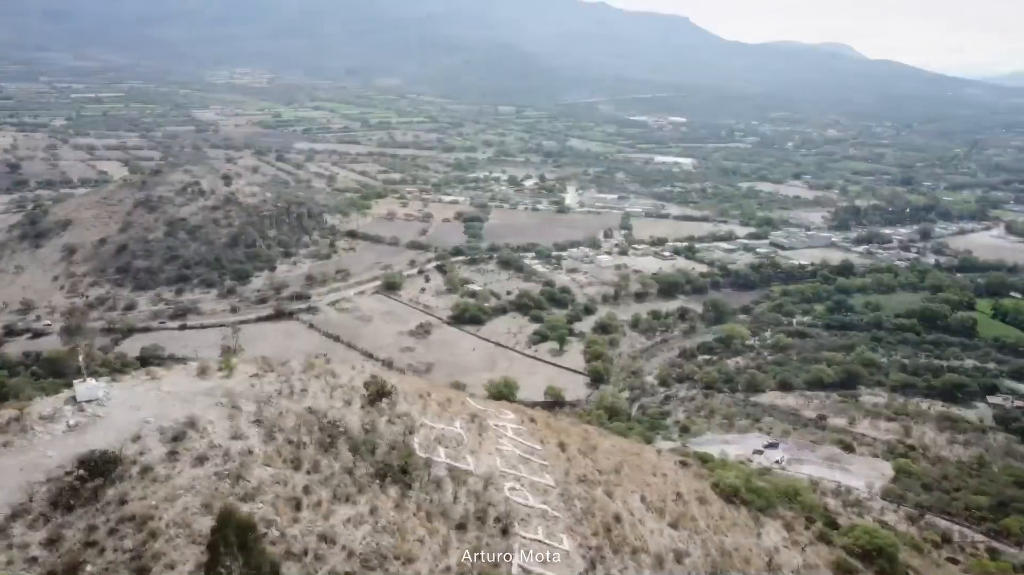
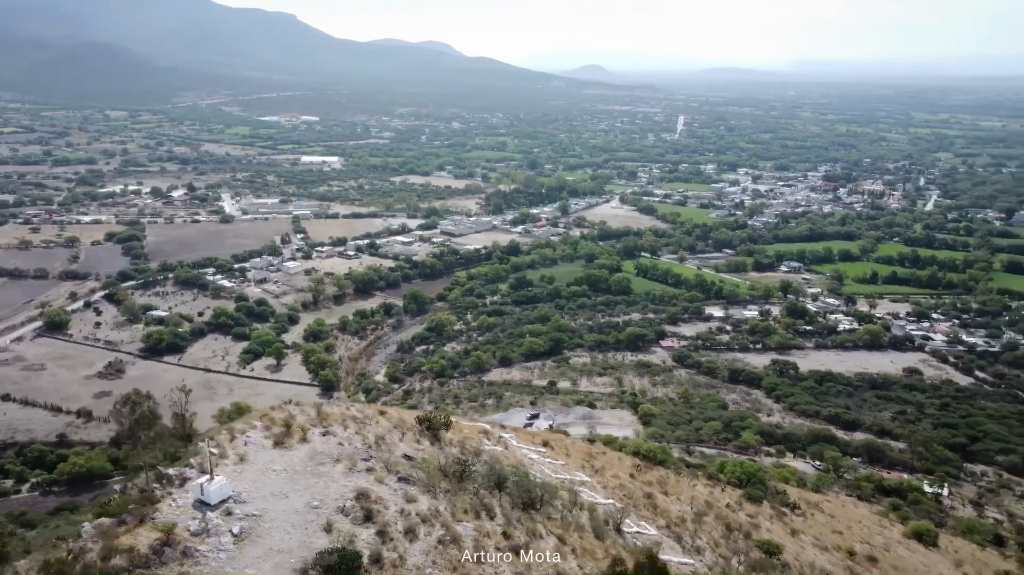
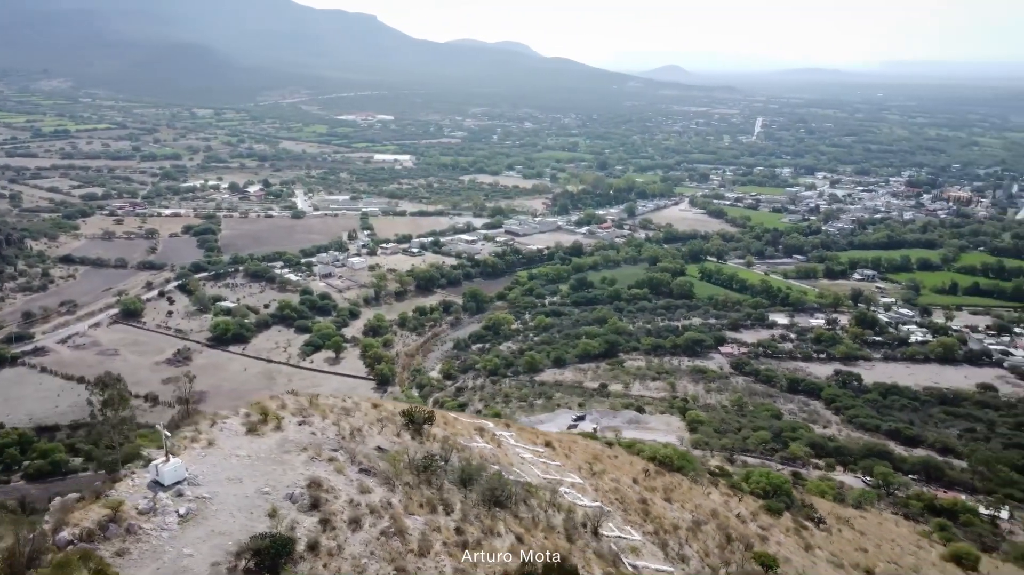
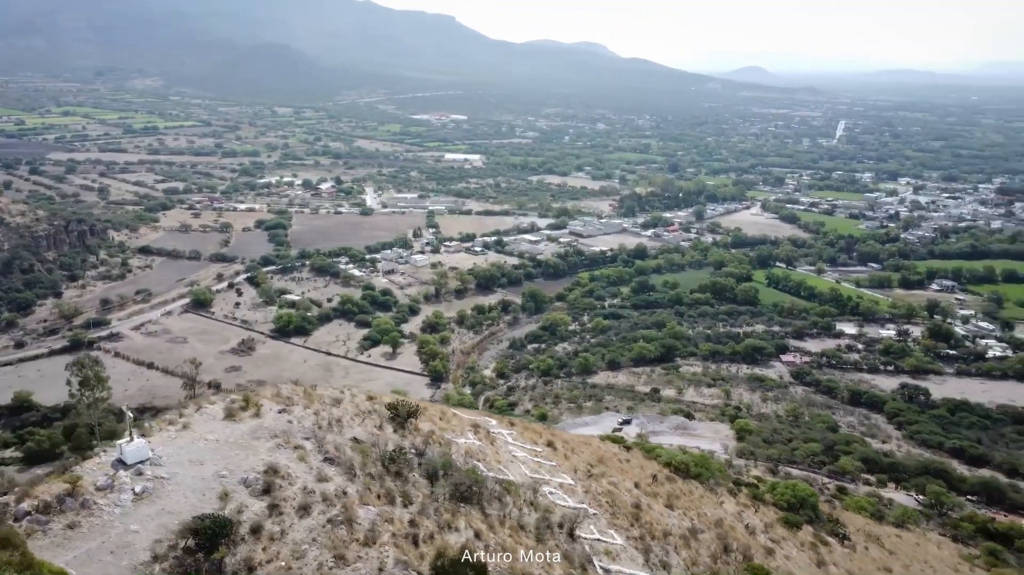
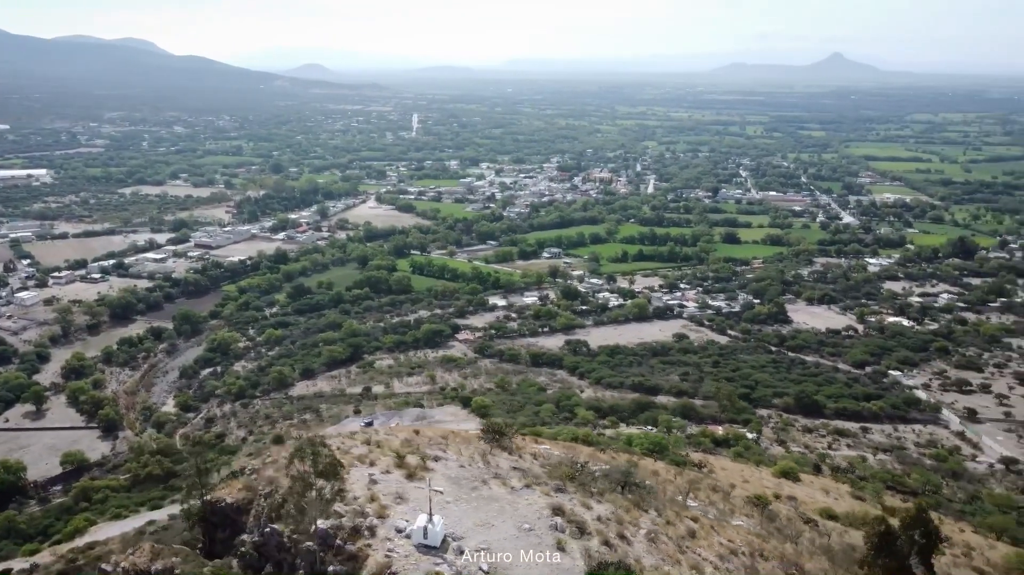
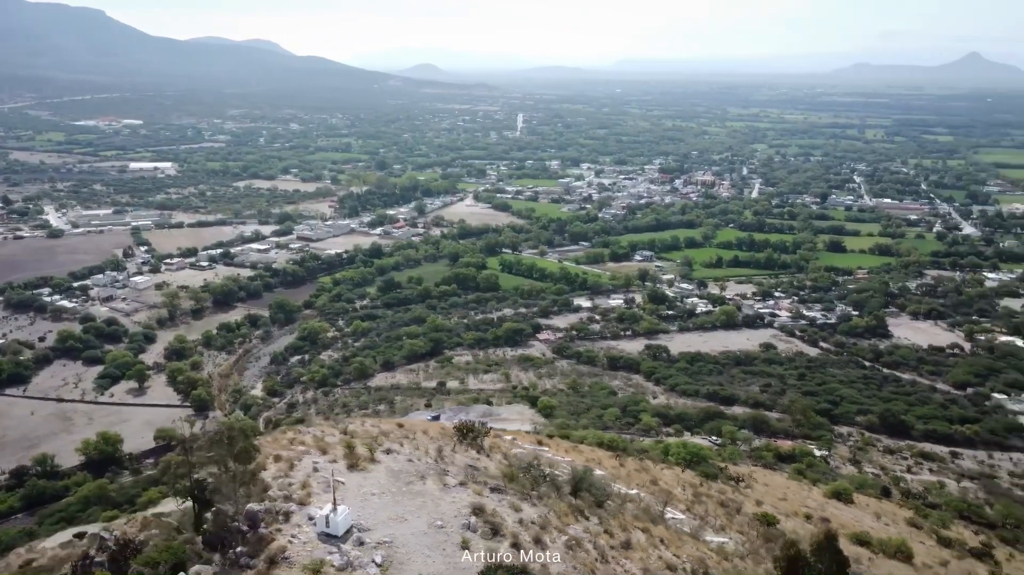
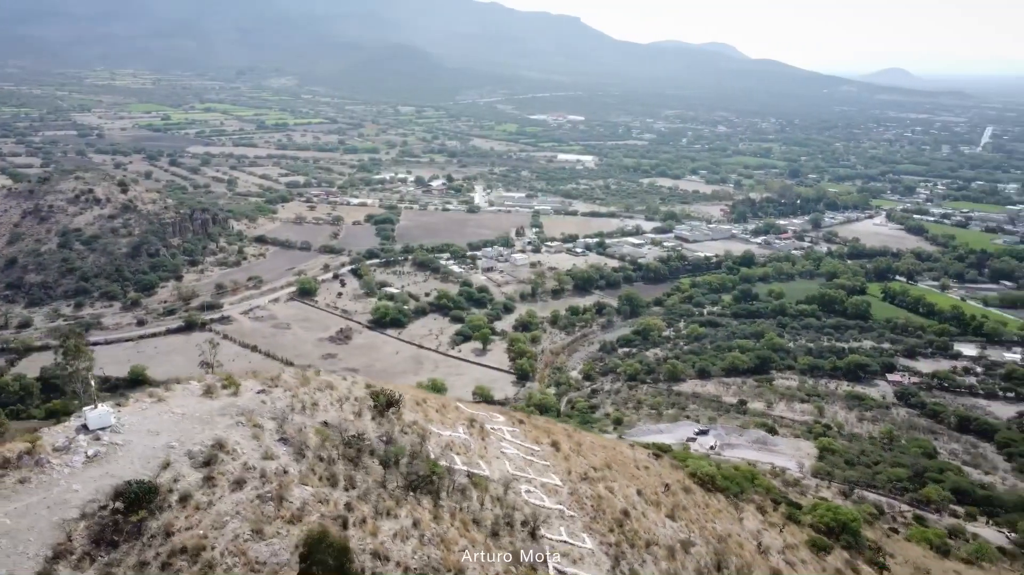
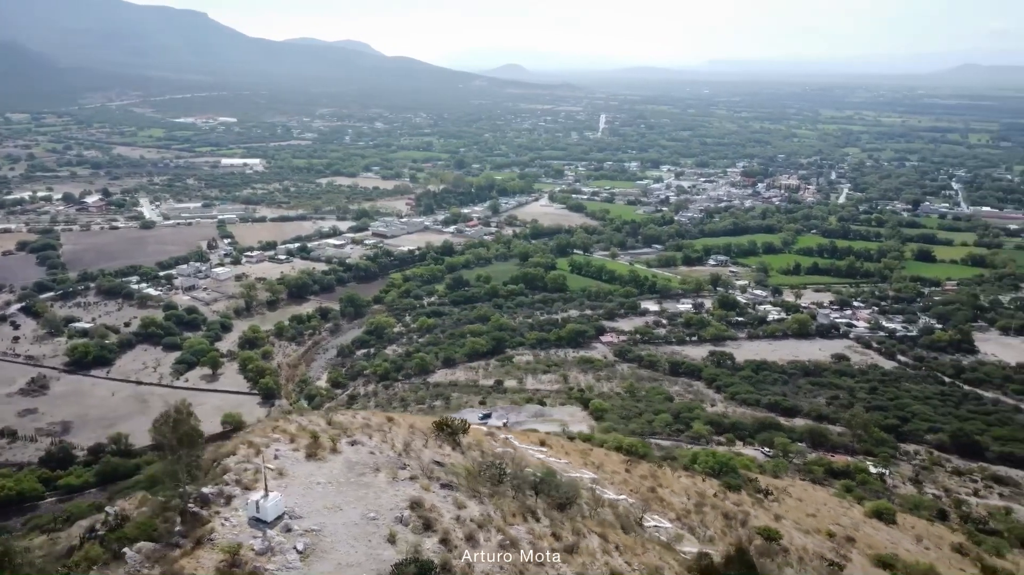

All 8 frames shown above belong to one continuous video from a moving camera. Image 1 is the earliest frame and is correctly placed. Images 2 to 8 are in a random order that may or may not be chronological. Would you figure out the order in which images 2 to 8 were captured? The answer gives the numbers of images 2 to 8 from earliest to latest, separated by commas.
7, 4, 3, 2, 8, 6, 5
